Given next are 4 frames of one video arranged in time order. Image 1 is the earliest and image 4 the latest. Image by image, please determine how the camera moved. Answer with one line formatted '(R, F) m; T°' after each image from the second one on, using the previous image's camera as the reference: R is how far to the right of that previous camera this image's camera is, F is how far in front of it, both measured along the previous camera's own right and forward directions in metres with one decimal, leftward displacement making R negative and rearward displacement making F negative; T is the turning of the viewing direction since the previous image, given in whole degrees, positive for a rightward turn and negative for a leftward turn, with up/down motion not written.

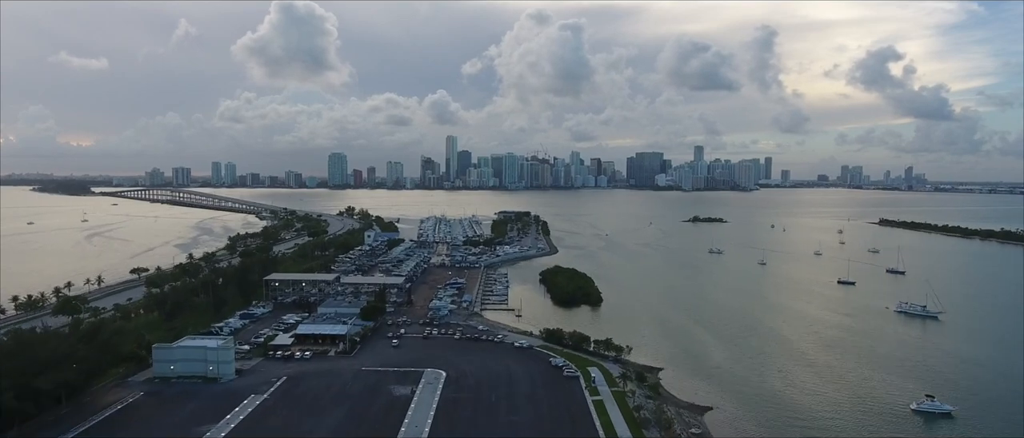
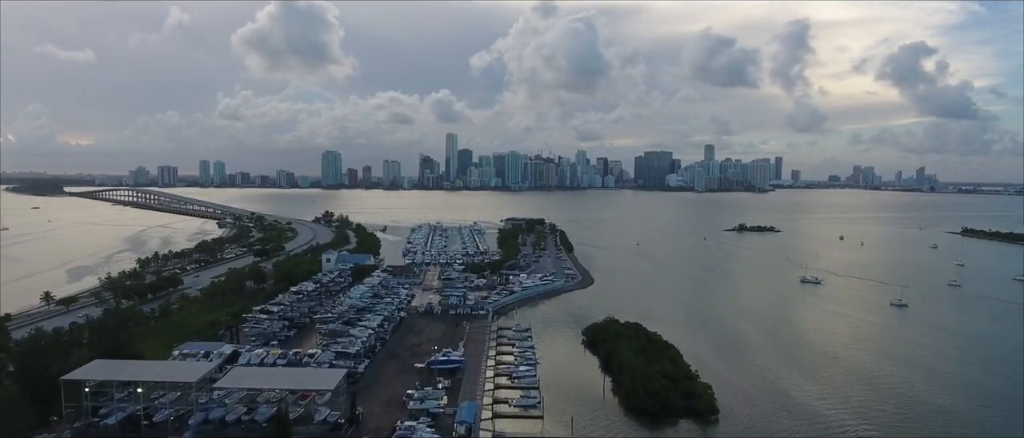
(-0.3, +3.7) m; 0°
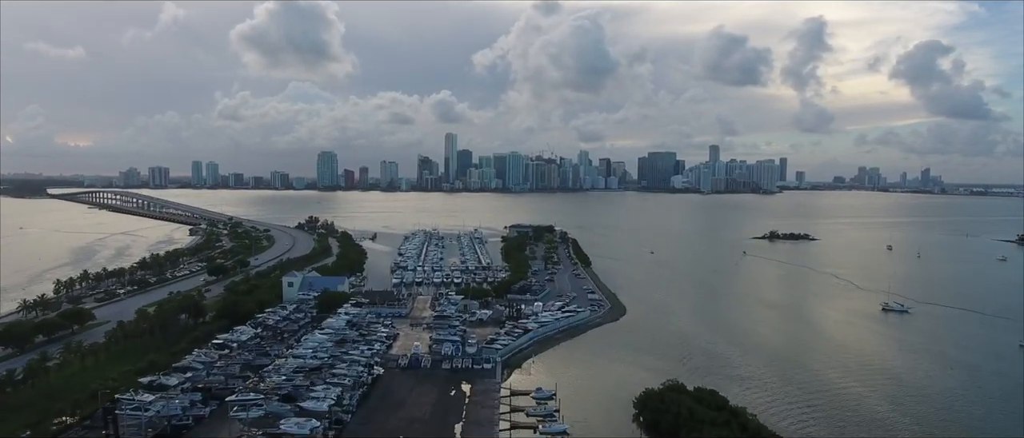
(-0.1, +1.9) m; 0°
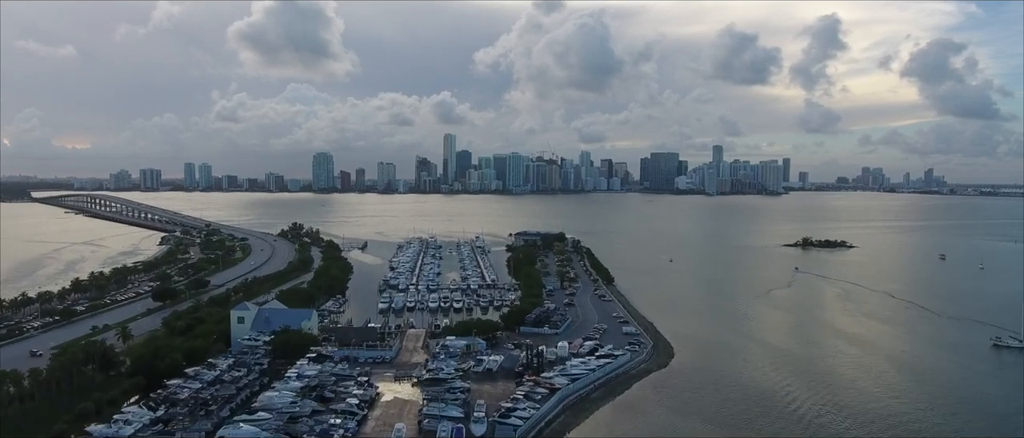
(-0.2, +1.6) m; 0°
